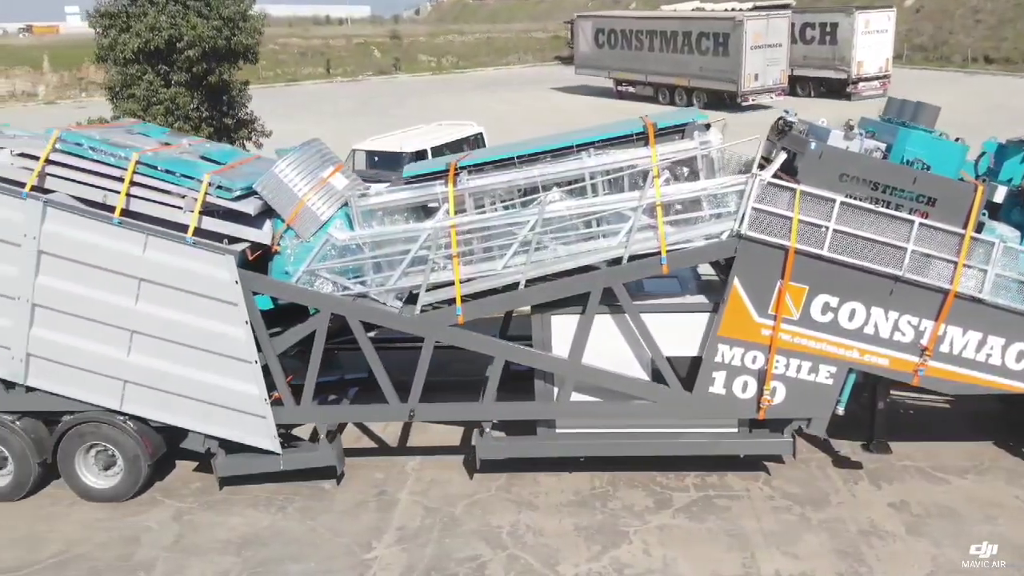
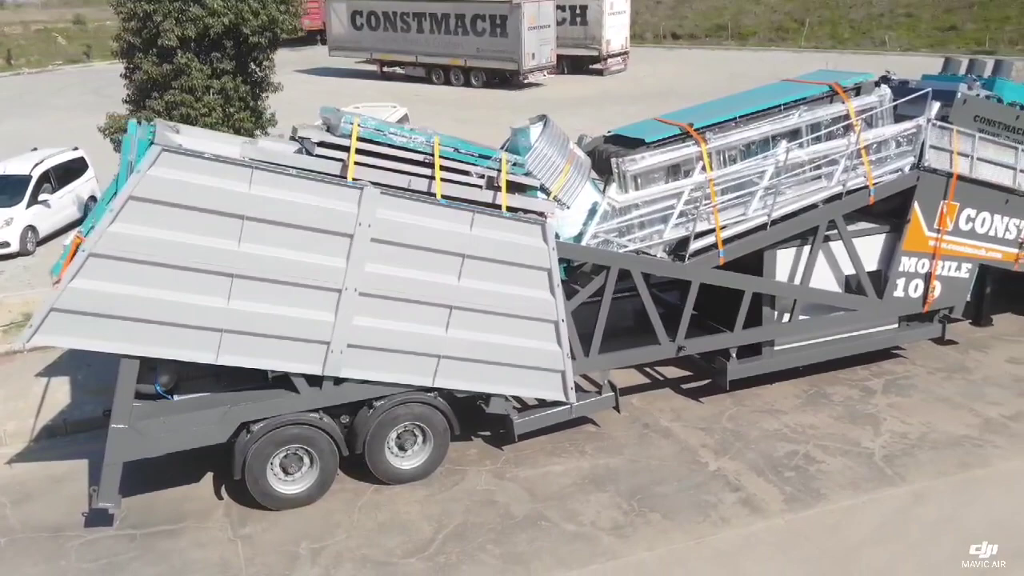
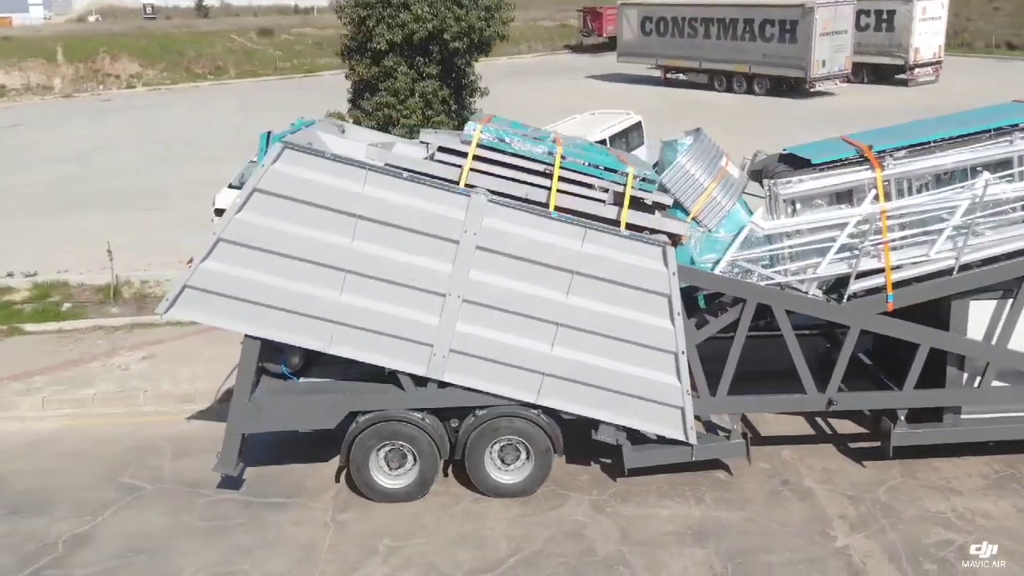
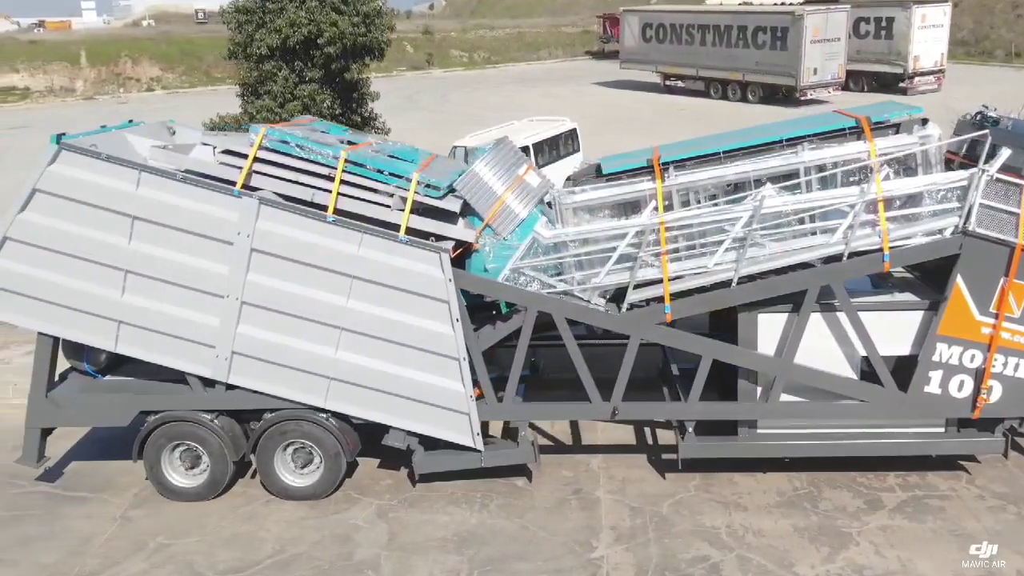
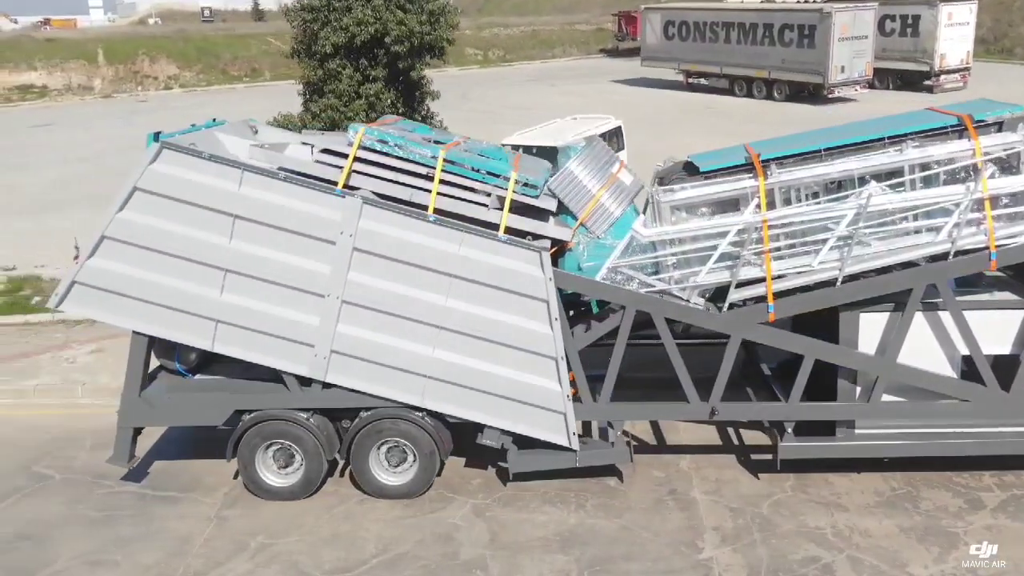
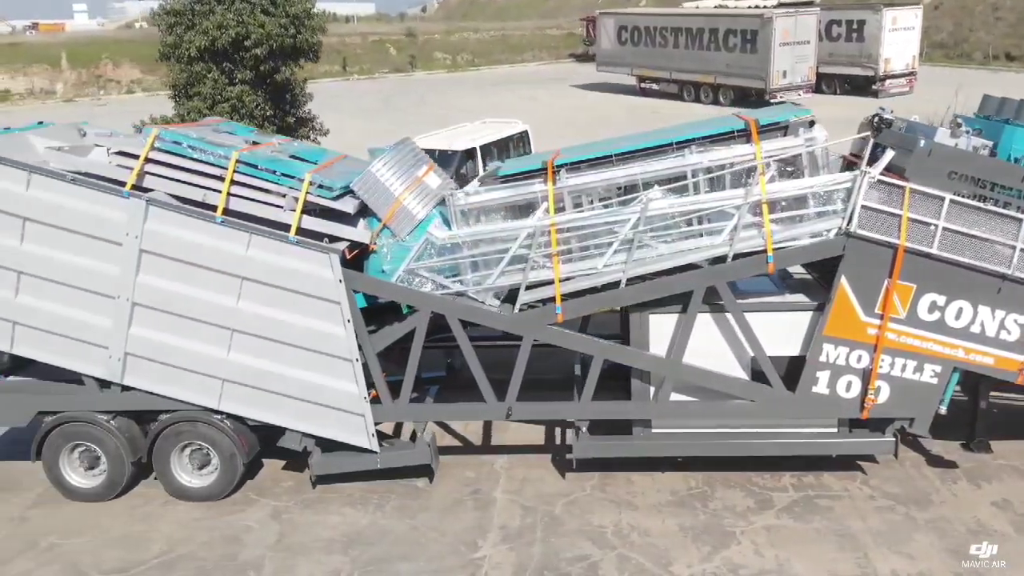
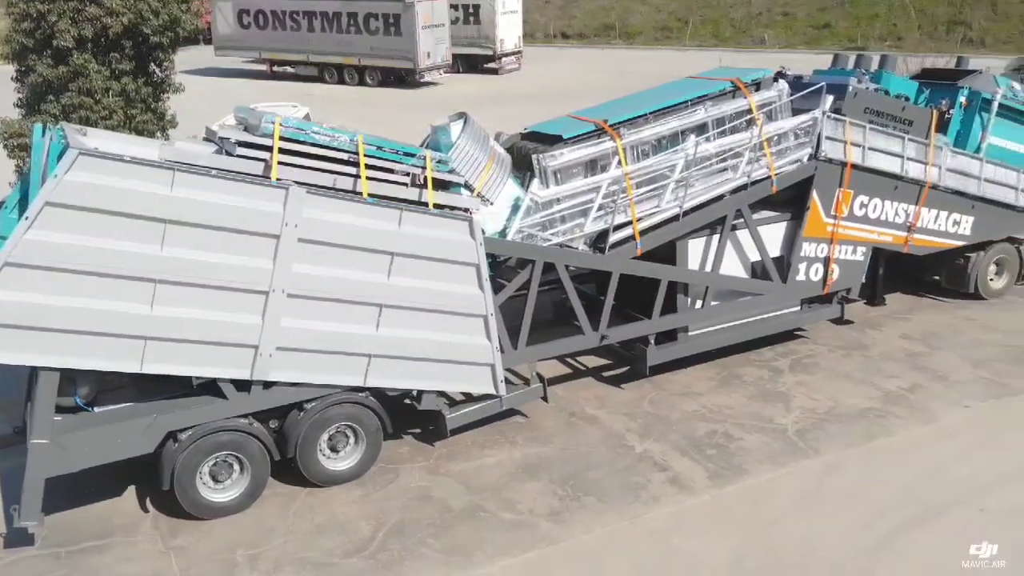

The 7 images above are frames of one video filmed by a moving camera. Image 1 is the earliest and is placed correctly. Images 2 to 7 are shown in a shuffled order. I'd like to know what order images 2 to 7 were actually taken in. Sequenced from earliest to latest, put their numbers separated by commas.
6, 4, 5, 3, 2, 7
